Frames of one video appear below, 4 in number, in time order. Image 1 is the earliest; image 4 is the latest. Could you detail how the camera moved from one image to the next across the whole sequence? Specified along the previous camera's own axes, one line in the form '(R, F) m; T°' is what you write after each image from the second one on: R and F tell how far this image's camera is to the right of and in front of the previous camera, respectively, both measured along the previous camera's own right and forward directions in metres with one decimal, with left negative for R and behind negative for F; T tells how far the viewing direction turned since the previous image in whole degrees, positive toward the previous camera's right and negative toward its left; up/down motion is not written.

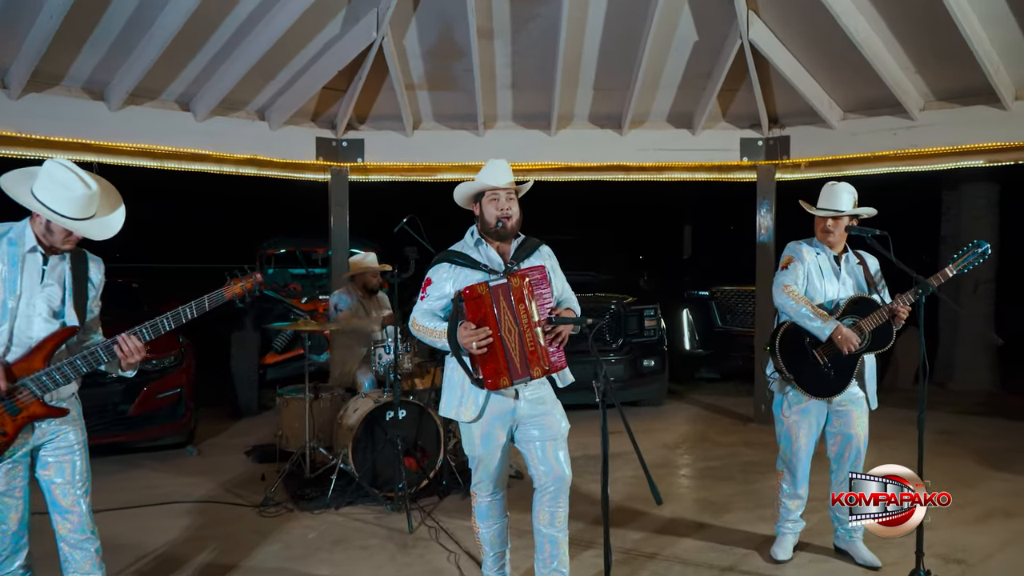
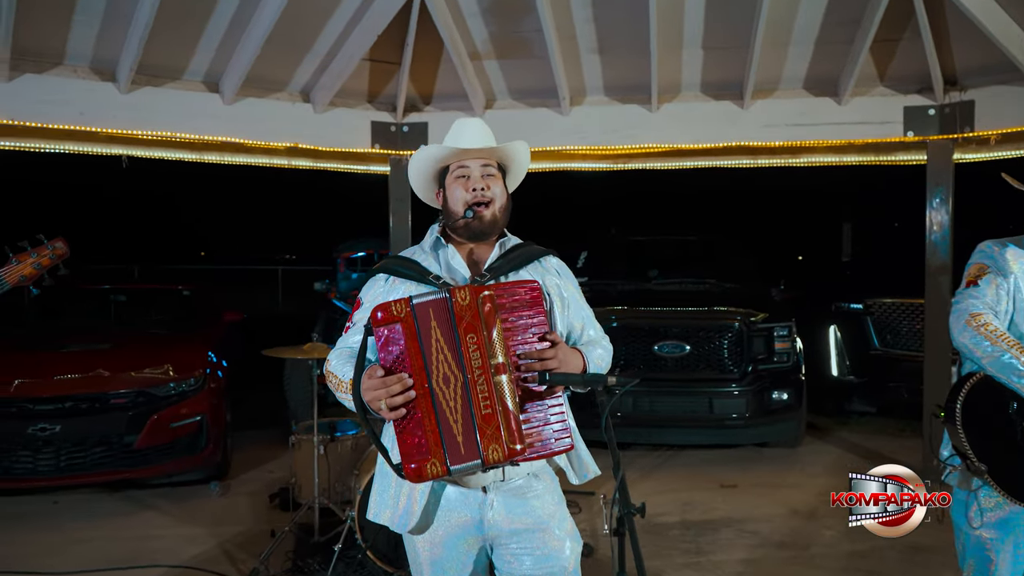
(+0.4, +1.3) m; -10°
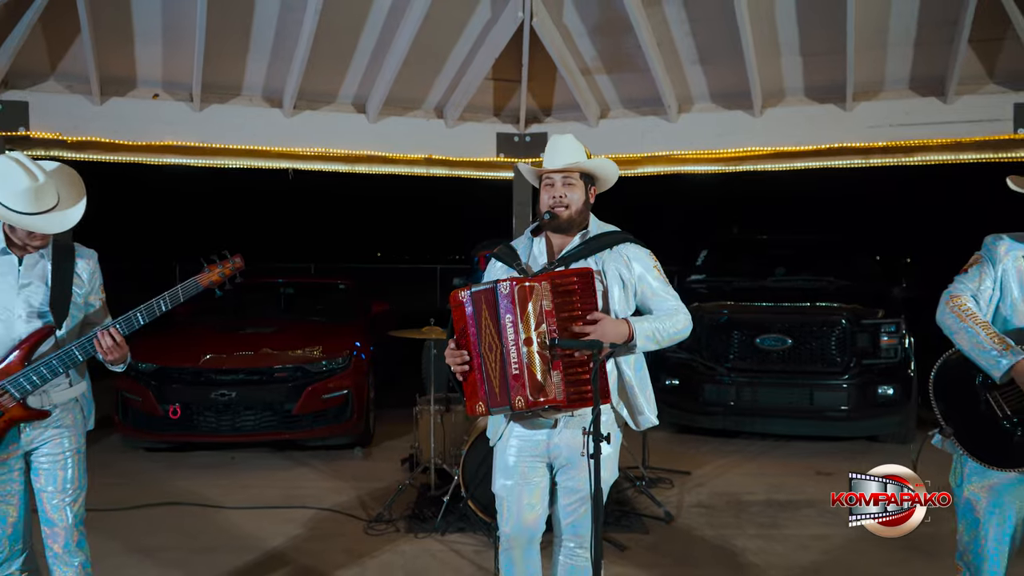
(+0.4, -0.5) m; -11°
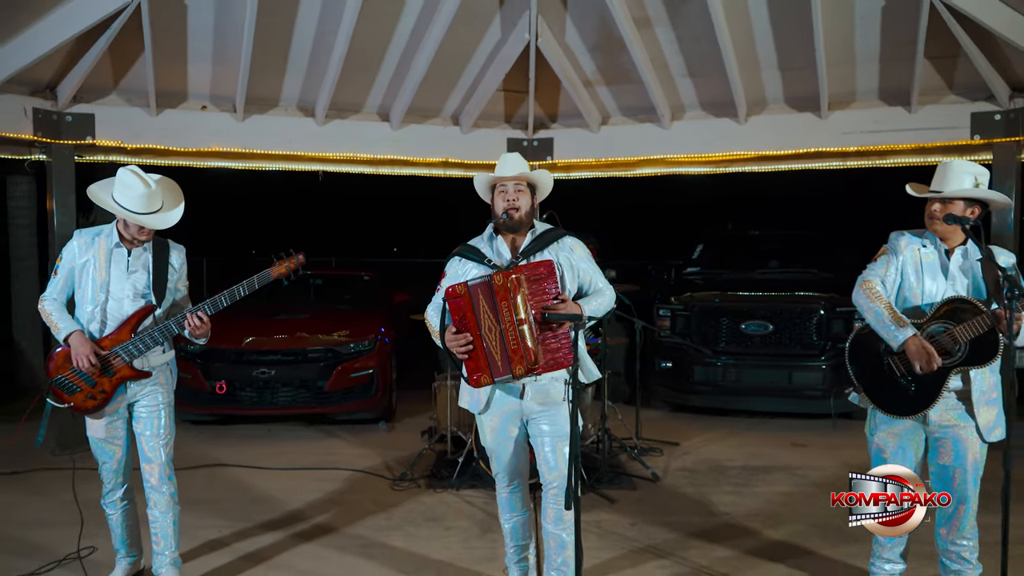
(+0.1, -0.7) m; -1°
